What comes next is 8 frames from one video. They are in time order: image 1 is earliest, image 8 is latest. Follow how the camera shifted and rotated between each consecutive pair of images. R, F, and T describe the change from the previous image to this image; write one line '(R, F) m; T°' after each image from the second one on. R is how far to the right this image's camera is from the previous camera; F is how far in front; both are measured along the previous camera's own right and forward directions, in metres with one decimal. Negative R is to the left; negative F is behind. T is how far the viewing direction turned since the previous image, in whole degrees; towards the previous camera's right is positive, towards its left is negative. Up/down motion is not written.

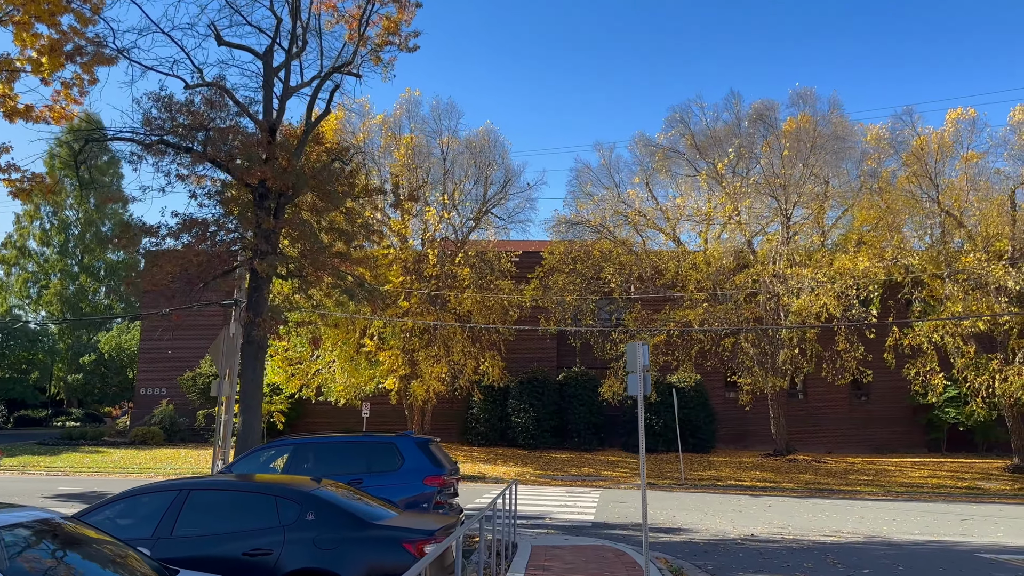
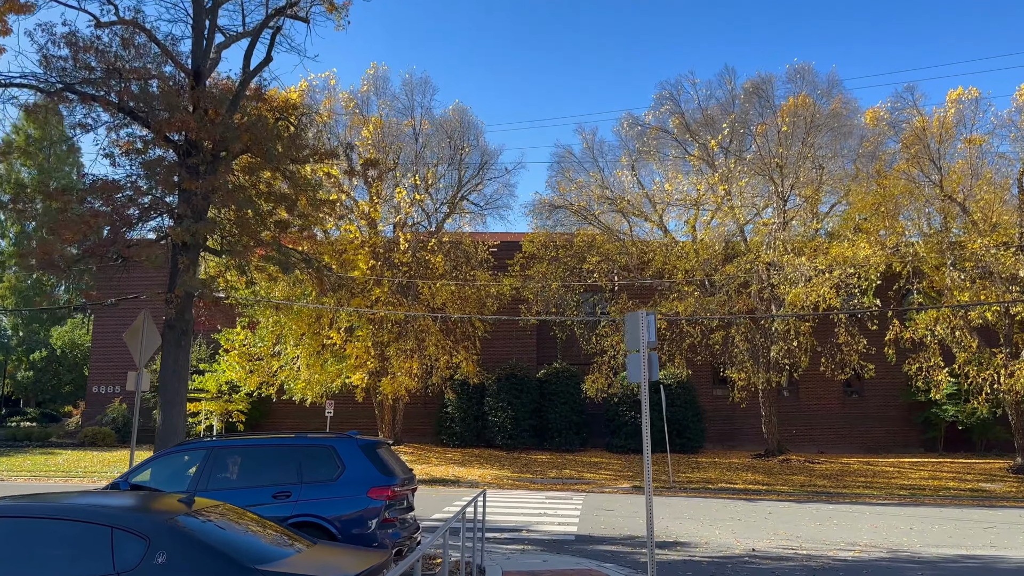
(+0.1, +1.5) m; +2°
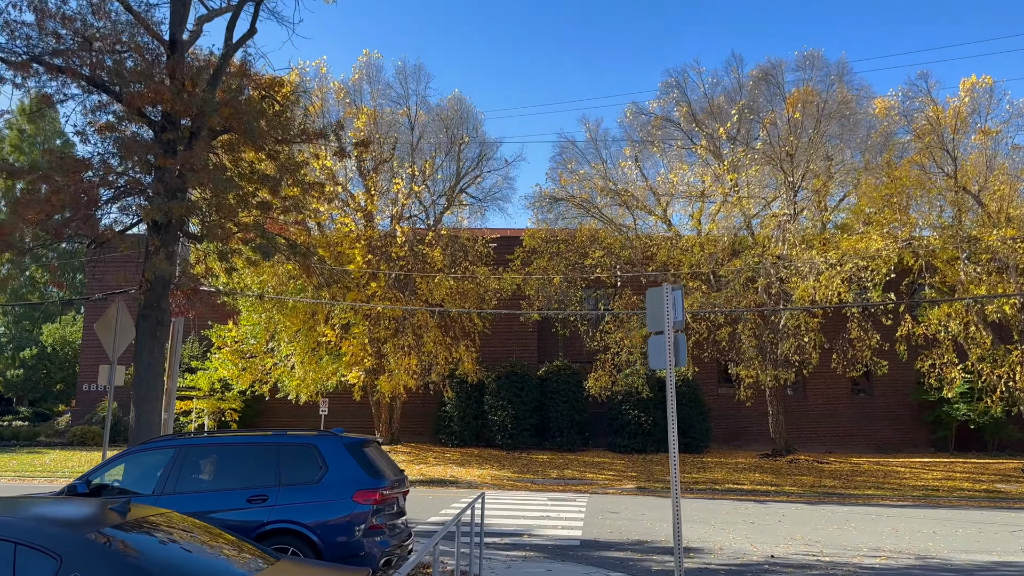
(0.0, +0.6) m; 0°
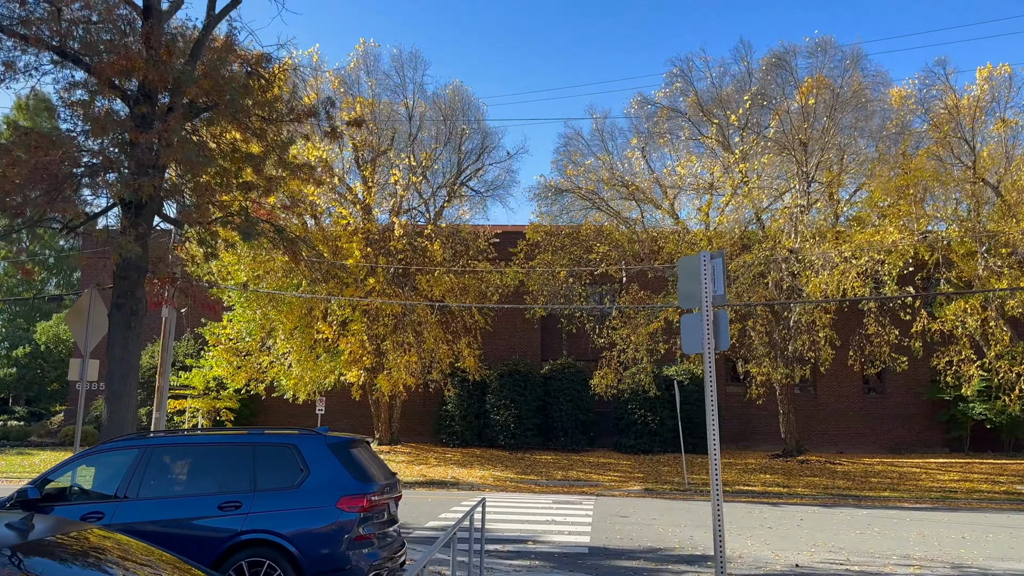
(0.0, +0.6) m; 0°
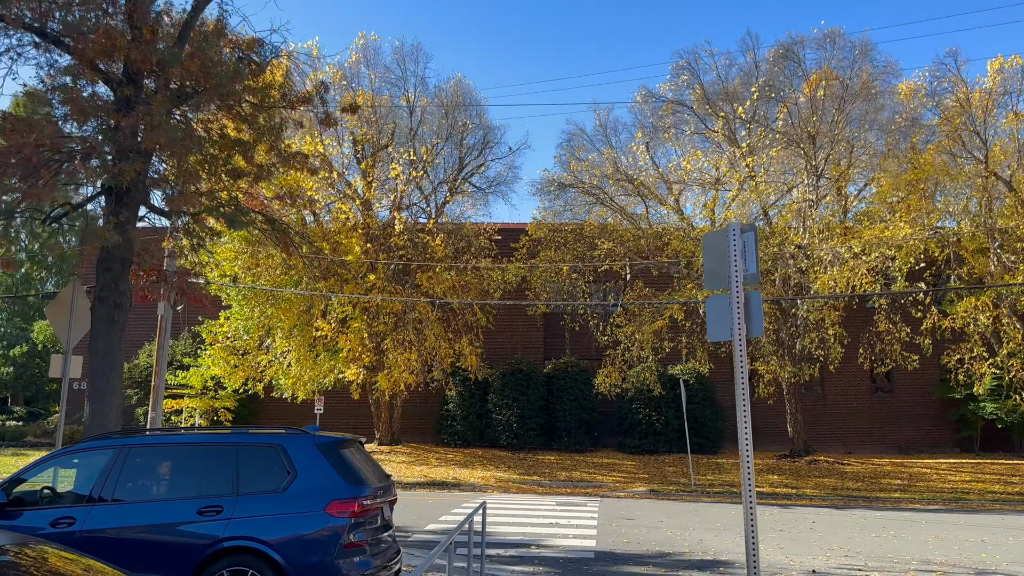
(0.0, +0.4) m; 0°
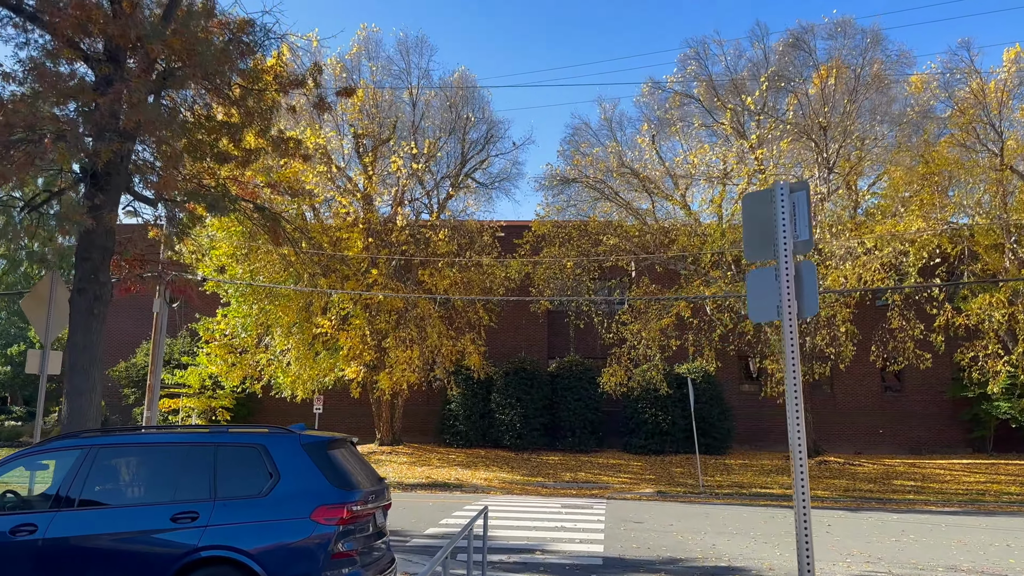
(0.0, +0.4) m; 0°
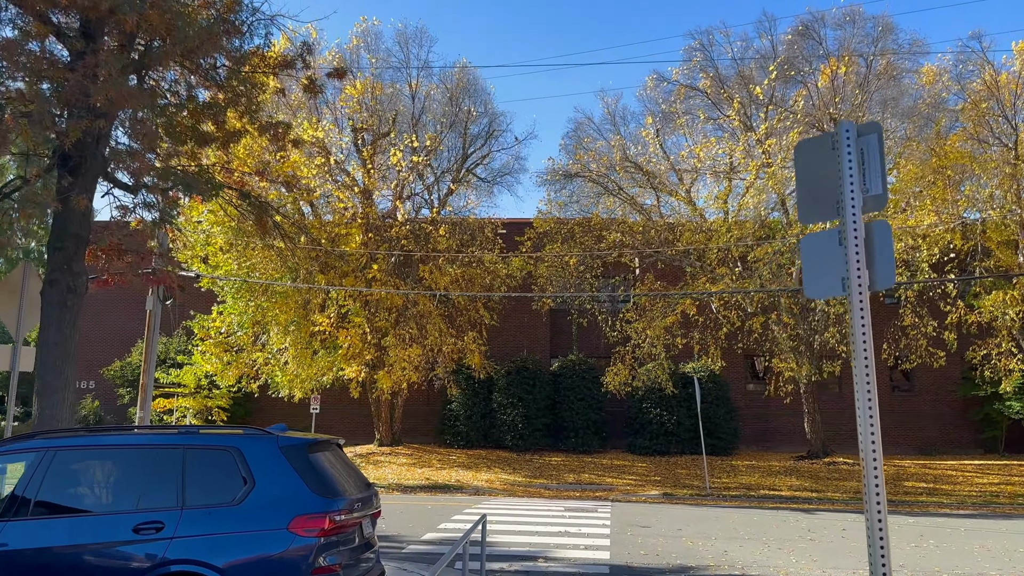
(0.0, +0.4) m; 0°
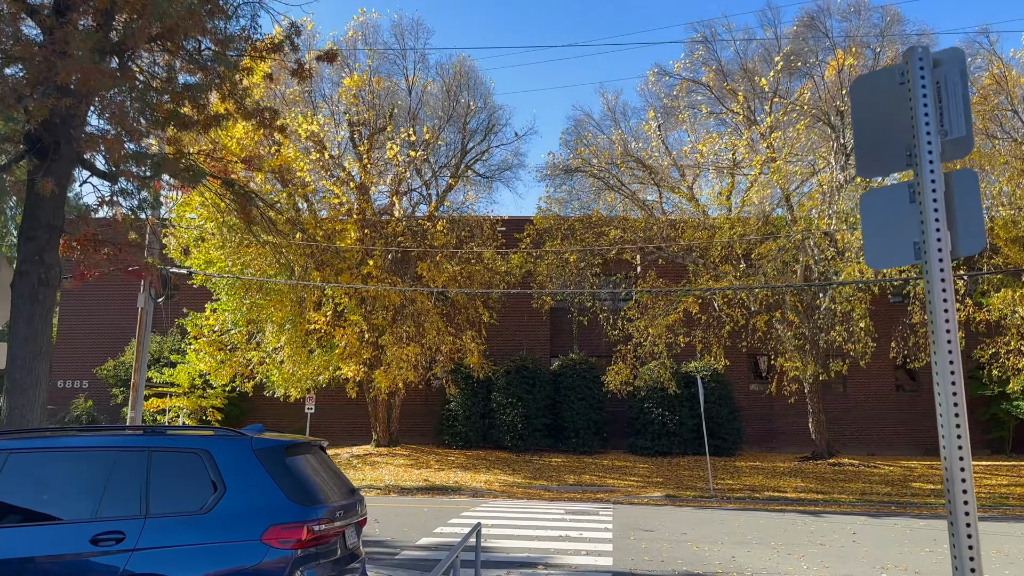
(0.0, +0.4) m; 0°
